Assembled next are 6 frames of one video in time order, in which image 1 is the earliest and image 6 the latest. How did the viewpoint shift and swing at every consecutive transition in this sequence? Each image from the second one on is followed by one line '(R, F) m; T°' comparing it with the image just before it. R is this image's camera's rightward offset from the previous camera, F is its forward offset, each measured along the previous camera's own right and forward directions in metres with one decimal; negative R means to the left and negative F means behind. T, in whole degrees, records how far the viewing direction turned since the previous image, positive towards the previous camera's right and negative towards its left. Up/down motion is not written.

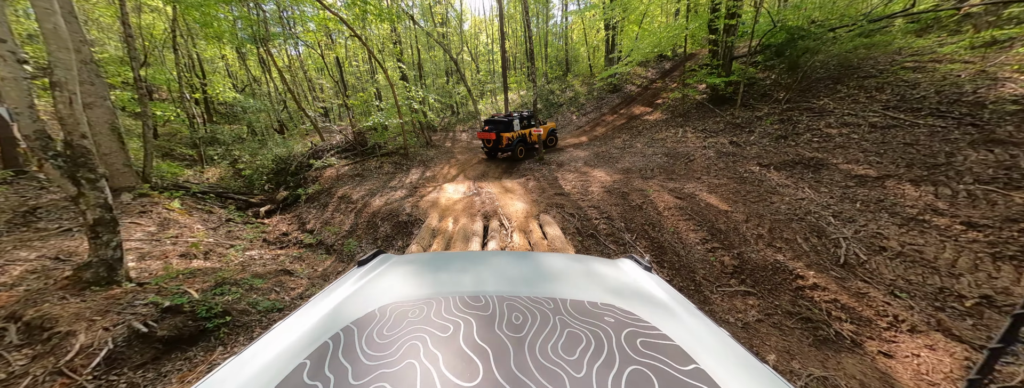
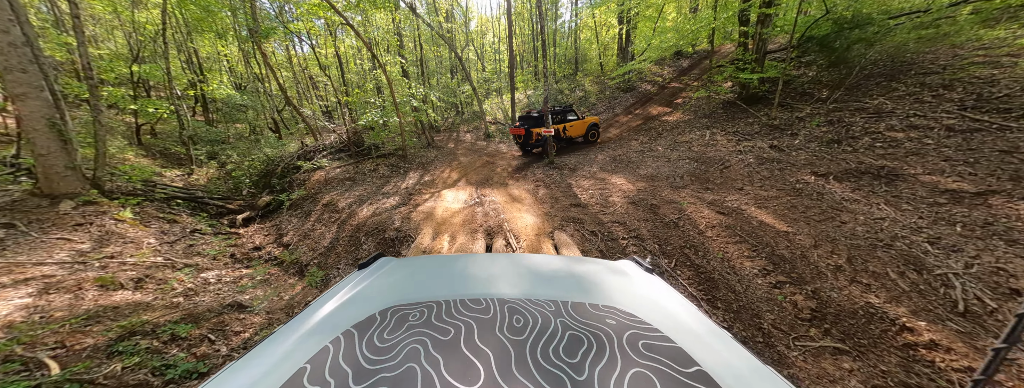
(-0.1, +1.0) m; -1°
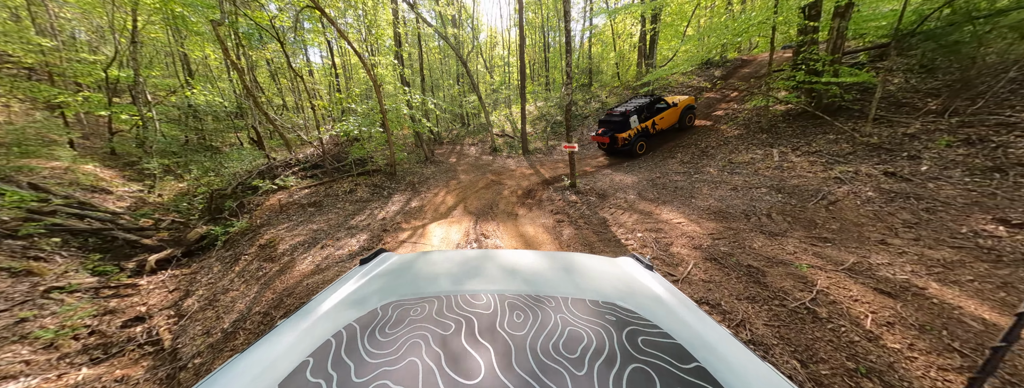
(-0.1, +2.1) m; -1°
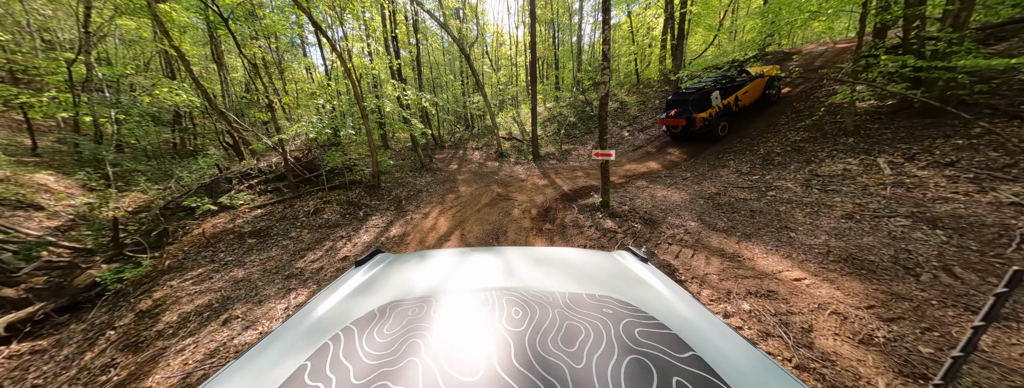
(-0.2, +1.8) m; -1°
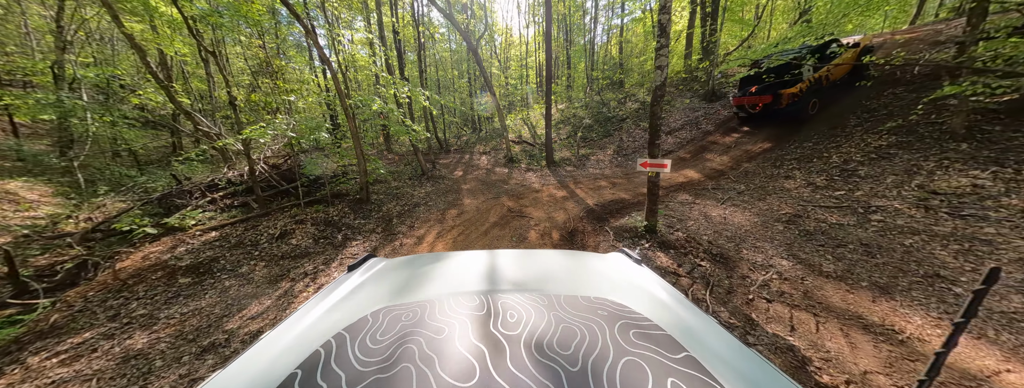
(-0.2, +1.3) m; -1°
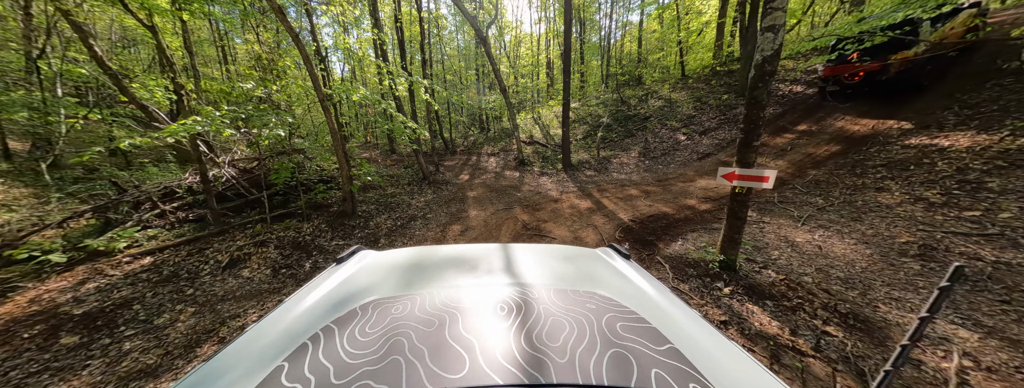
(-0.2, +1.2) m; -1°
